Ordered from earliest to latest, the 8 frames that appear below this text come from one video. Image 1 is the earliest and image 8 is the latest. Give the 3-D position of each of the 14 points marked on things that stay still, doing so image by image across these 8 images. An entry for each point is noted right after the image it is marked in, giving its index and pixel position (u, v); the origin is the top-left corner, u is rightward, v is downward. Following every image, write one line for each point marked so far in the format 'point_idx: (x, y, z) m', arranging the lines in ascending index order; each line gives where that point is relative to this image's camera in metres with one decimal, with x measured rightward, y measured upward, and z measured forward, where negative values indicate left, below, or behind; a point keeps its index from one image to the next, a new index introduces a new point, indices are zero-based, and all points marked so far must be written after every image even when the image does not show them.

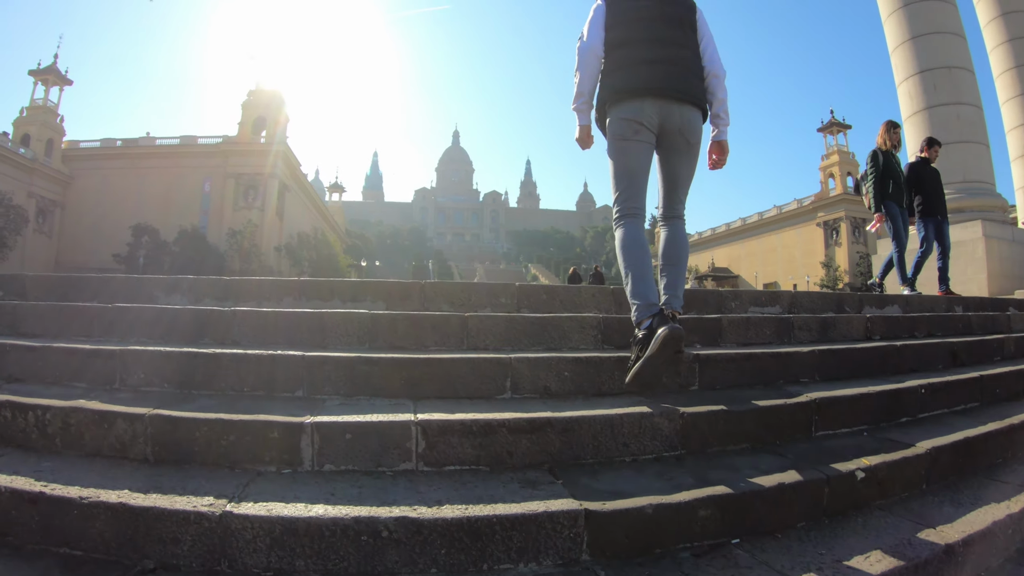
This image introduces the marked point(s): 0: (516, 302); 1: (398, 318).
0: (0.0, -0.1, +2.7) m
1: (-0.5, -0.1, +2.2) m
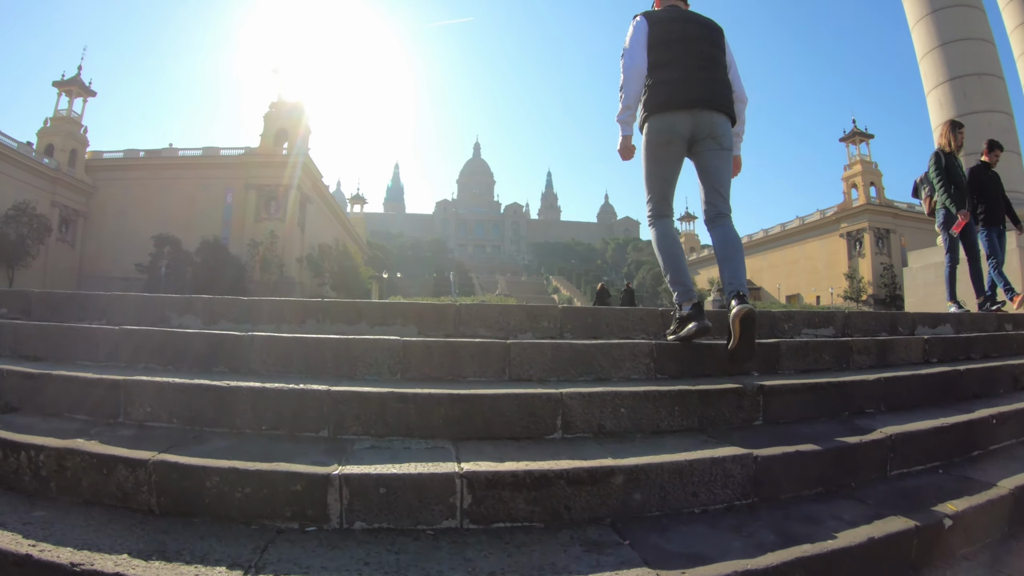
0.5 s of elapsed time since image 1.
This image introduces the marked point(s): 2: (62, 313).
0: (+0.2, -0.2, +2.4) m
1: (-0.3, -0.2, +2.0) m
2: (-2.1, -0.1, +2.5) m
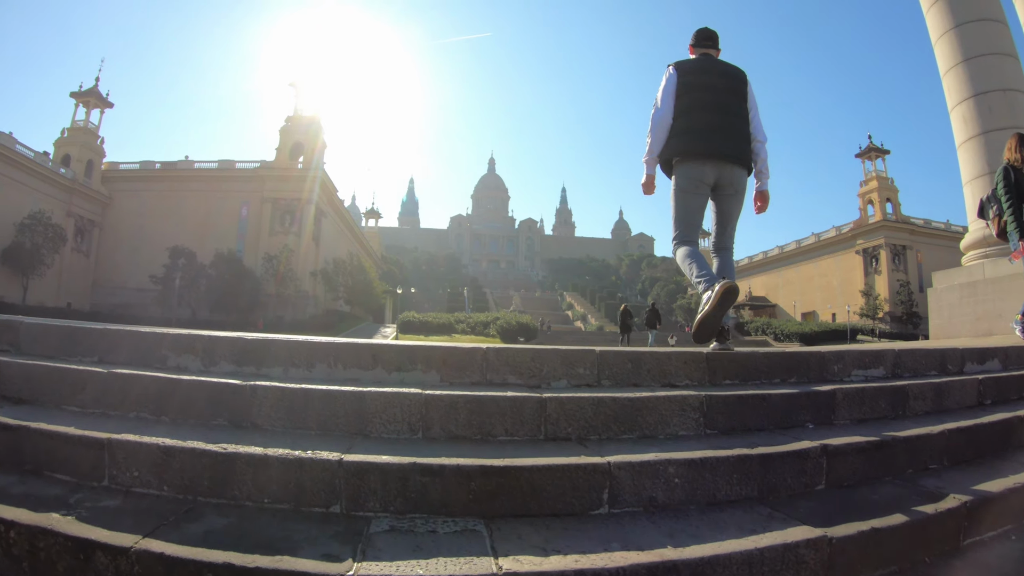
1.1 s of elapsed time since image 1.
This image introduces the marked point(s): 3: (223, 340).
0: (+0.3, -0.3, +2.2) m
1: (-0.2, -0.4, +1.7) m
2: (-2.0, -0.3, +2.3) m
3: (-1.1, -0.2, +2.1) m
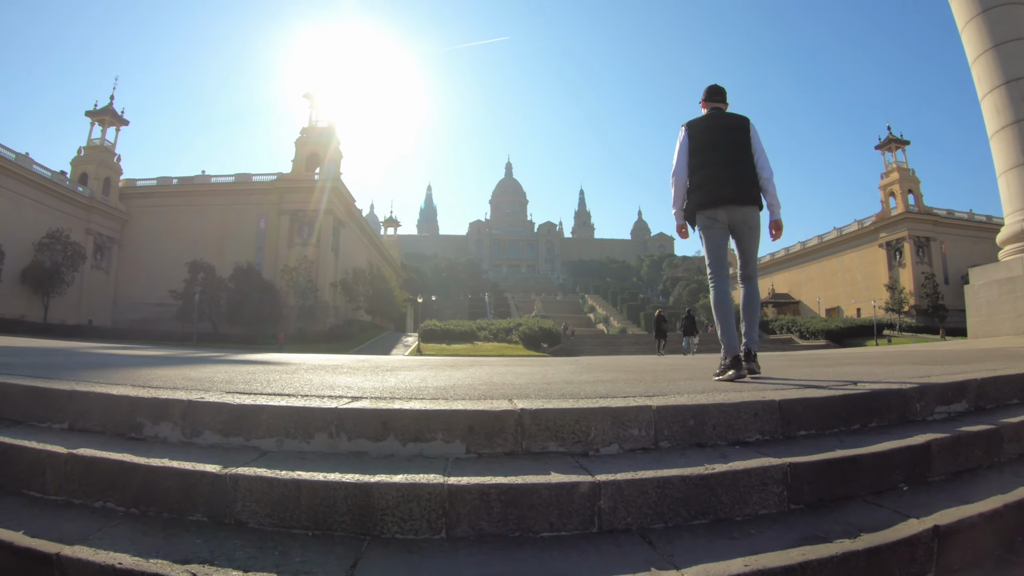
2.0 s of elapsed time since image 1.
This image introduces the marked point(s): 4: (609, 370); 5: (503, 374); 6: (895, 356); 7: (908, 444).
0: (+0.5, -0.5, +1.8) m
1: (-0.1, -0.5, +1.4) m
2: (-1.8, -0.5, +2.0) m
3: (-1.0, -0.4, +1.8) m
4: (+0.8, -0.6, +4.2) m
5: (-0.1, -0.6, +3.8) m
6: (+4.3, -0.7, +6.3) m
7: (+1.6, -0.6, +2.1) m
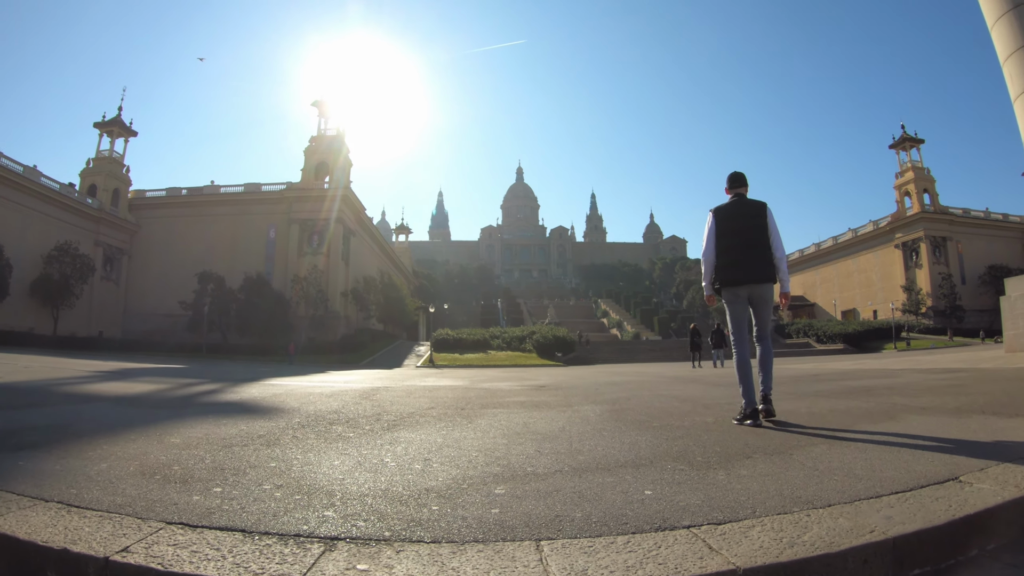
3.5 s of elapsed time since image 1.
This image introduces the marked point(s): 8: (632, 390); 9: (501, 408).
0: (+0.5, -0.8, +1.3) m
1: (0.0, -0.8, +0.9) m
2: (-1.8, -0.7, +1.6) m
3: (-0.9, -0.7, +1.3) m
4: (+0.9, -0.9, +3.7) m
5: (0.0, -0.9, +3.3) m
6: (+4.4, -1.0, +5.7) m
7: (+1.6, -0.9, +1.6) m
8: (+1.4, -1.2, +6.5) m
9: (-0.1, -1.1, +4.8) m
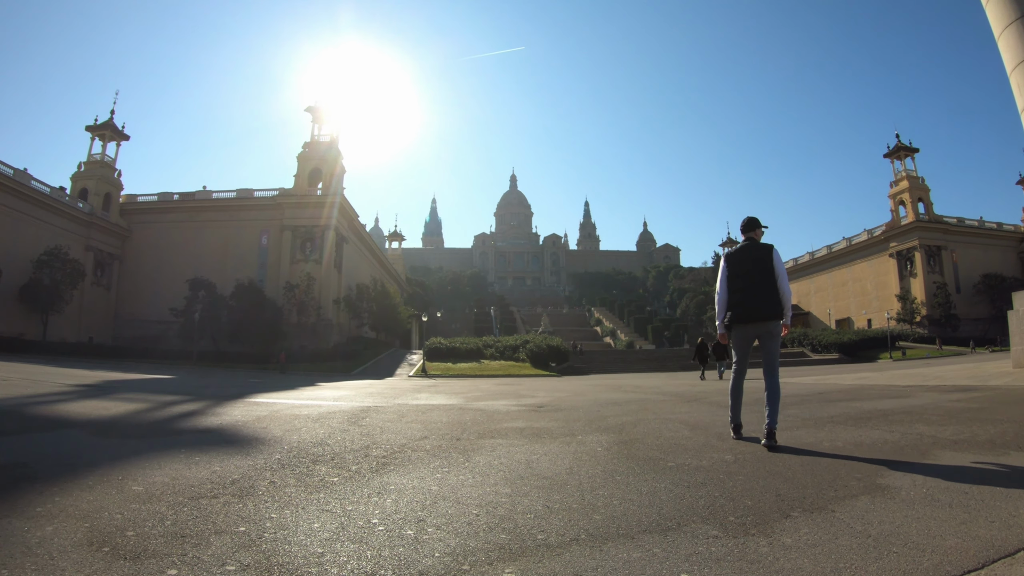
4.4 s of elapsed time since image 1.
0: (+0.6, -0.9, +1.0) m
1: (+0.1, -0.9, +0.6) m
2: (-1.7, -0.9, +1.2) m
3: (-0.9, -0.8, +1.0) m
4: (+0.9, -1.1, +3.4) m
5: (0.0, -1.0, +3.0) m
6: (+4.4, -1.2, +5.4) m
7: (+1.7, -1.0, +1.3) m
8: (+1.4, -1.4, +6.2) m
9: (-0.1, -1.2, +4.5) m
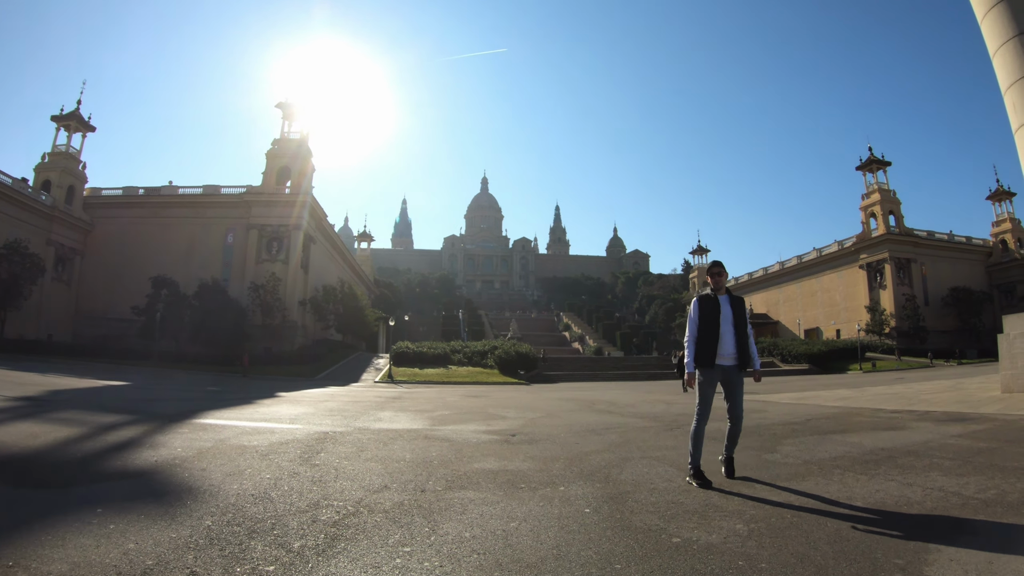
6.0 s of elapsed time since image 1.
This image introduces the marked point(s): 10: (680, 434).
0: (+0.6, -1.1, +0.5) m
1: (+0.1, -1.1, 0.0) m
2: (-1.7, -1.0, +0.6) m
3: (-0.8, -1.0, +0.4) m
4: (+0.8, -1.3, +2.9) m
5: (0.0, -1.2, +2.4) m
6: (+4.2, -1.5, +5.1) m
7: (+1.7, -1.2, +0.8) m
8: (+1.1, -1.7, +5.8) m
9: (-0.3, -1.4, +3.9) m
10: (+2.0, -1.8, +6.5) m
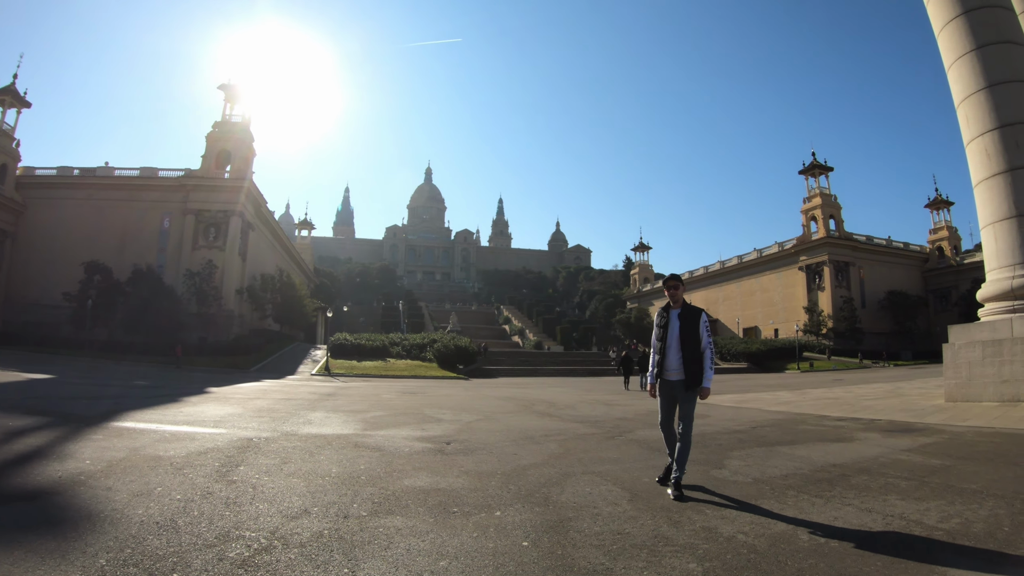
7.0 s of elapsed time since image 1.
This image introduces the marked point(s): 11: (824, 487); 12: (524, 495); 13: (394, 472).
0: (+0.8, -1.1, +0.1) m
1: (+0.4, -1.1, -0.4) m
2: (-1.5, -1.0, 0.0) m
3: (-0.6, -1.0, -0.2) m
4: (+0.7, -1.3, +2.5) m
5: (0.0, -1.2, +1.9) m
6: (+3.9, -1.6, +5.1) m
7: (+1.9, -1.3, +0.5) m
8: (+0.8, -1.7, +5.4) m
9: (-0.5, -1.4, +3.4) m
10: (+1.6, -1.7, +6.2) m
11: (+2.7, -1.5, +4.3) m
12: (+0.4, -1.5, +3.9) m
13: (-0.8, -1.5, +4.6) m
